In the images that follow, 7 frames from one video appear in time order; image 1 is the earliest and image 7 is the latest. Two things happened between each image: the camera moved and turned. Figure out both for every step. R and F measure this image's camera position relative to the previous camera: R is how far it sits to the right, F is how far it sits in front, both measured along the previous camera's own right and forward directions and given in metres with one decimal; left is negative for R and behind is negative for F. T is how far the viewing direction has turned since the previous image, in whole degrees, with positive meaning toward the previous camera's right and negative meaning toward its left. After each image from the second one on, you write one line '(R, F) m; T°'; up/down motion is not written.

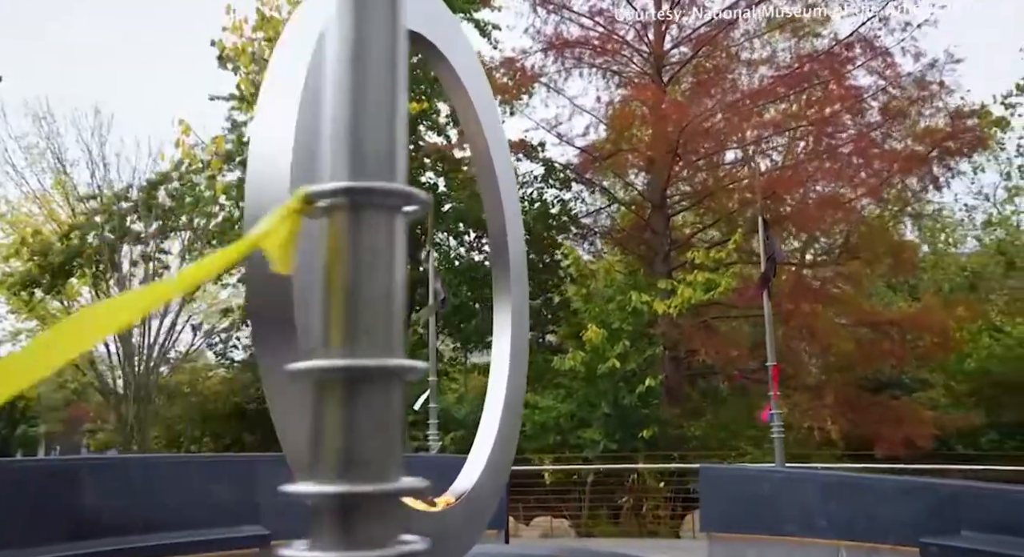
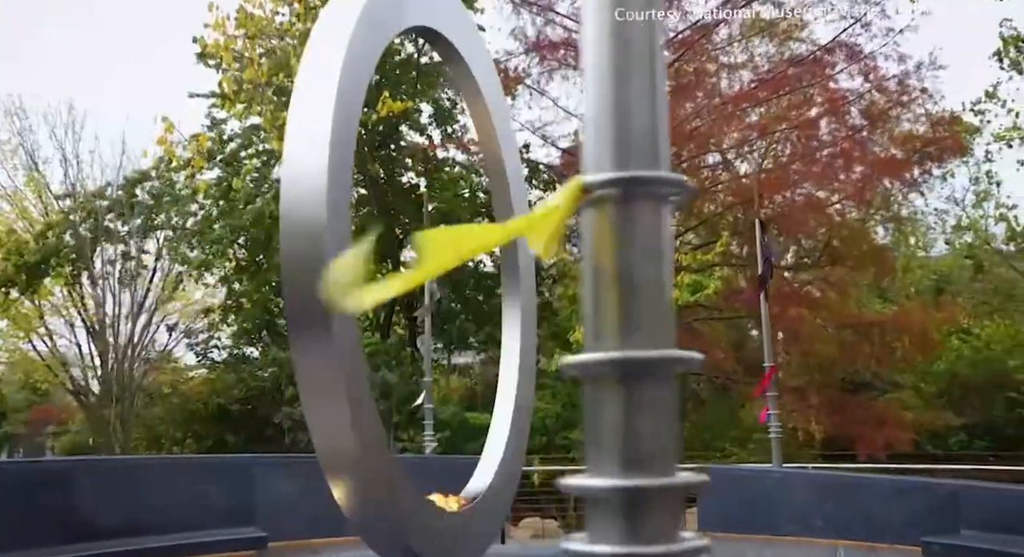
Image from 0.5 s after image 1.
(-0.6, 0.0) m; +3°
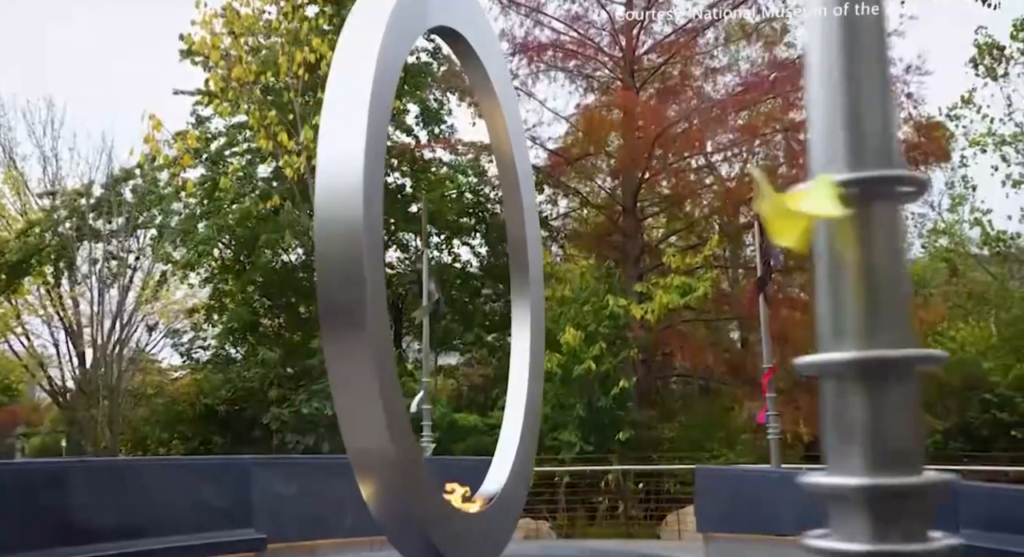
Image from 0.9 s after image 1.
(-0.5, 0.0) m; +2°
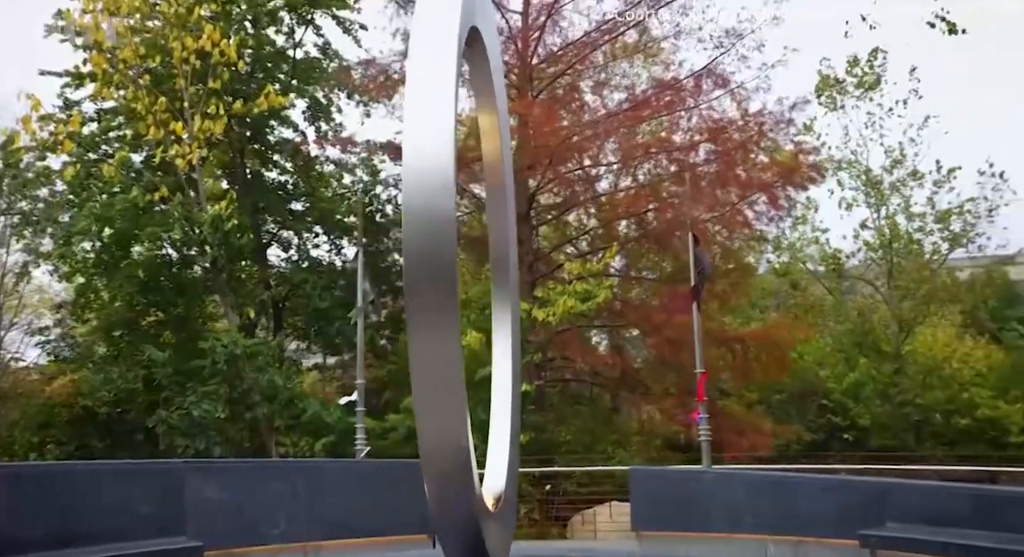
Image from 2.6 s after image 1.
(-2.1, +0.1) m; +12°
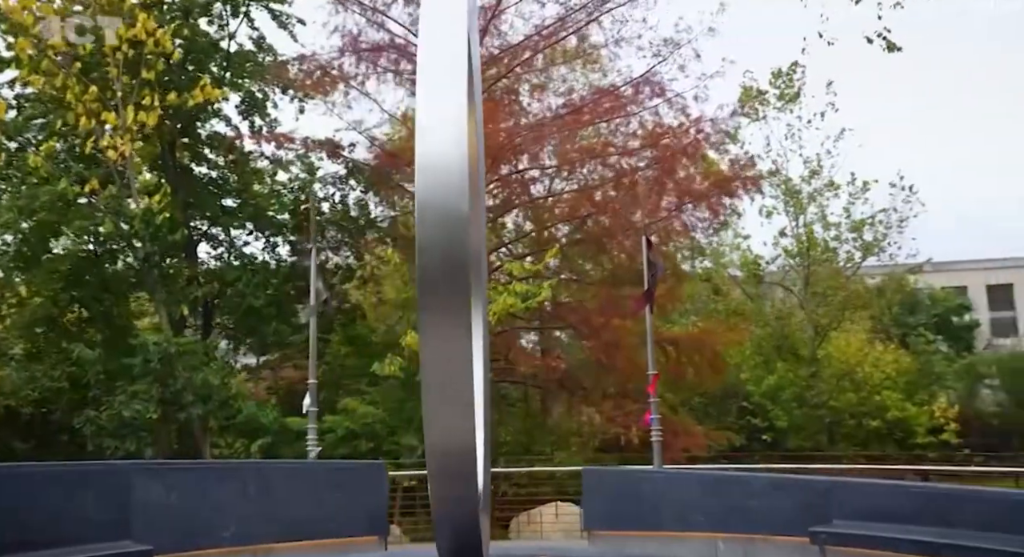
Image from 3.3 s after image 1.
(-0.8, 0.0) m; +6°
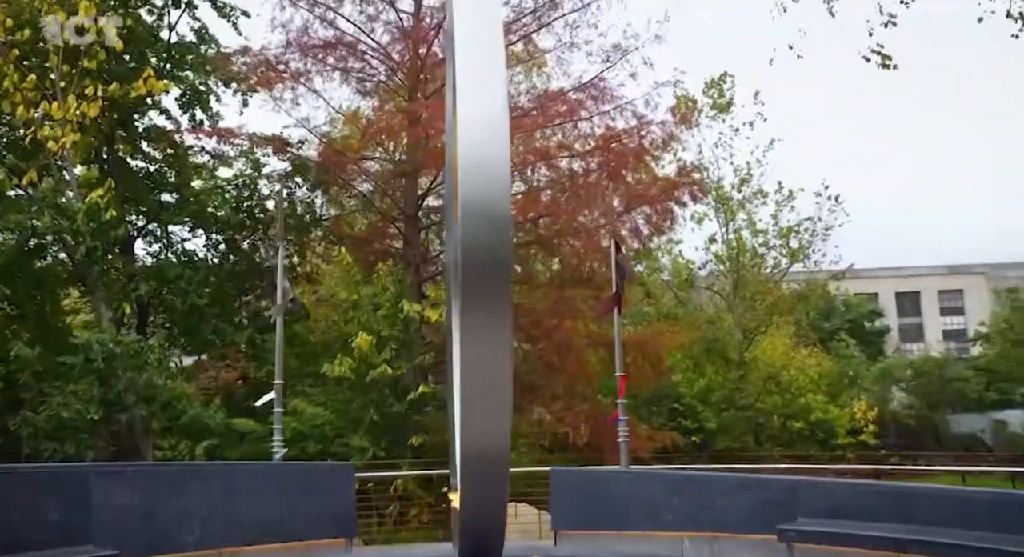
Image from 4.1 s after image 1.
(-0.9, 0.0) m; +6°
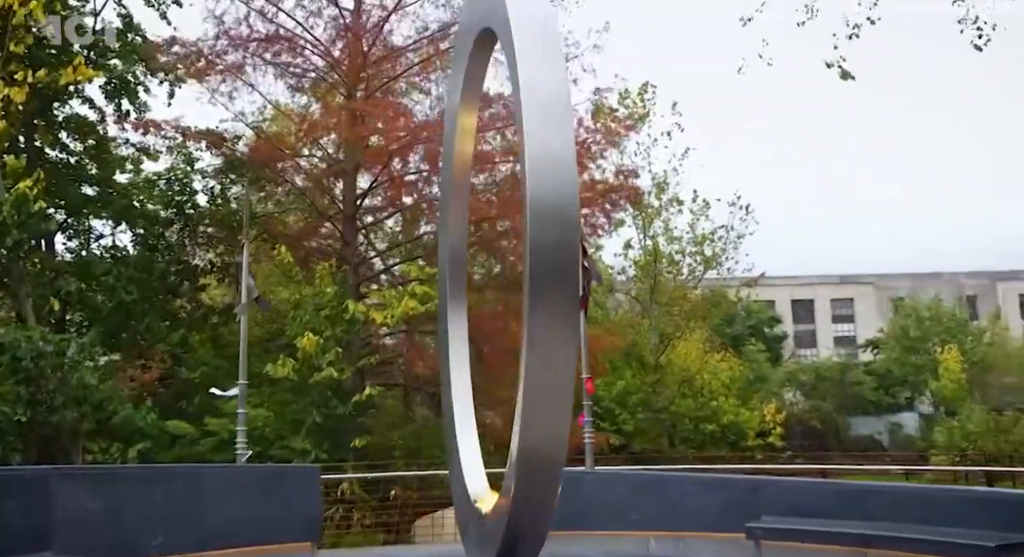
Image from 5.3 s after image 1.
(-1.2, +0.1) m; +7°
